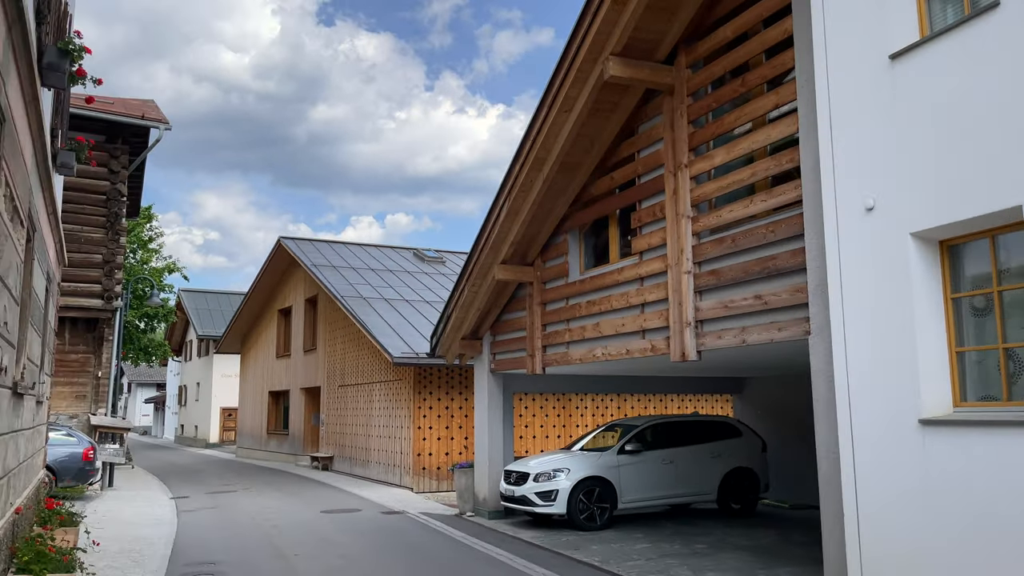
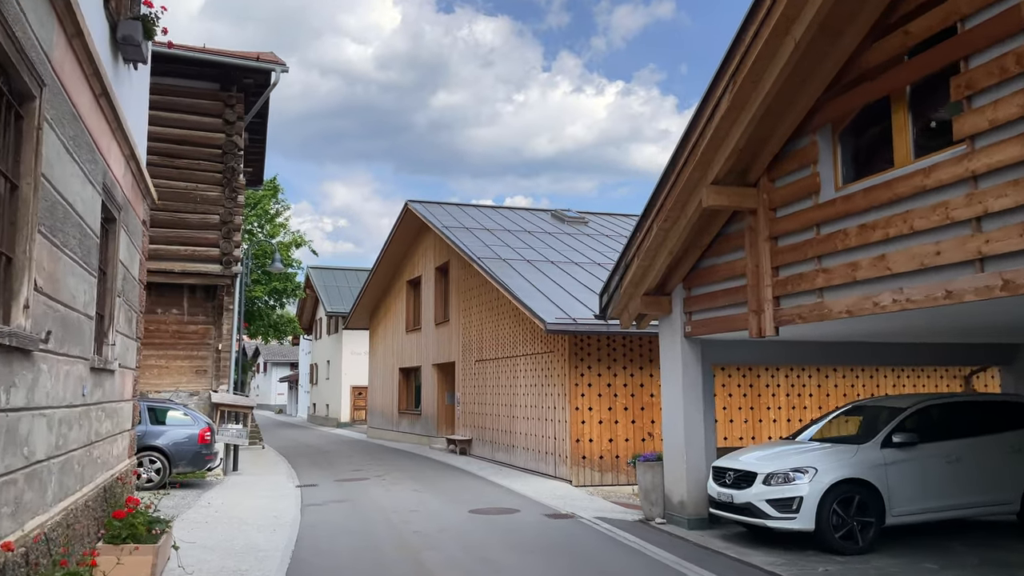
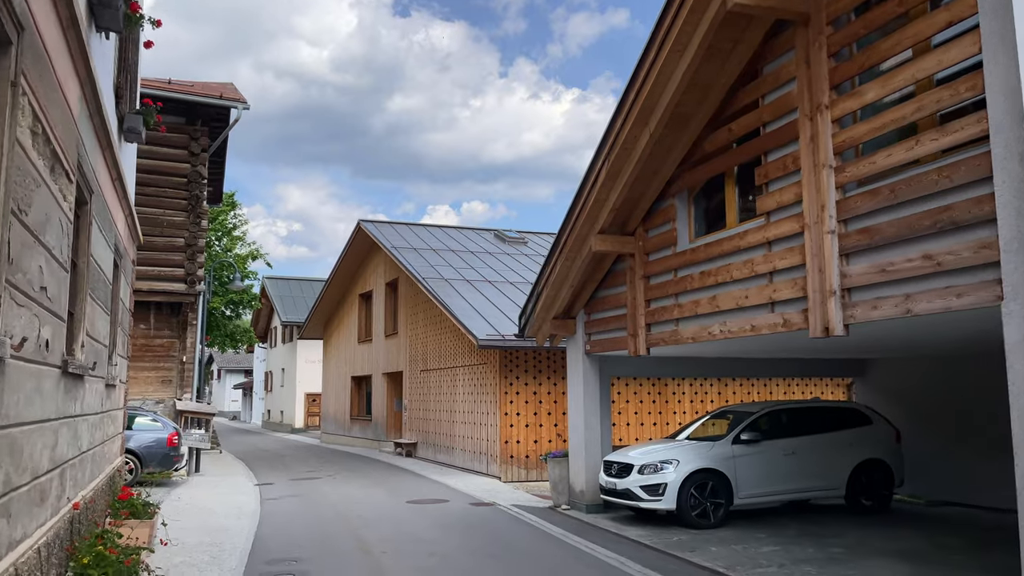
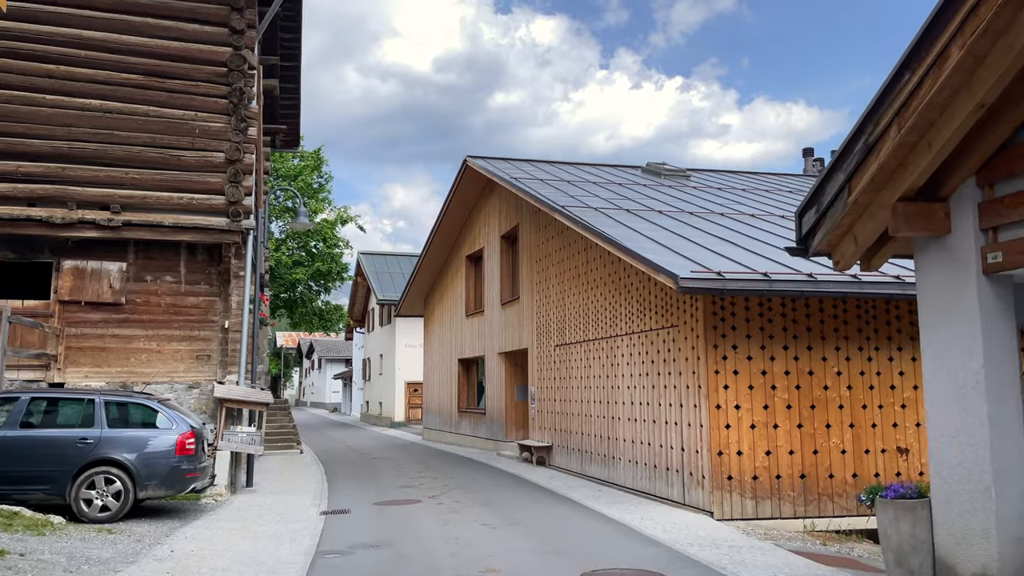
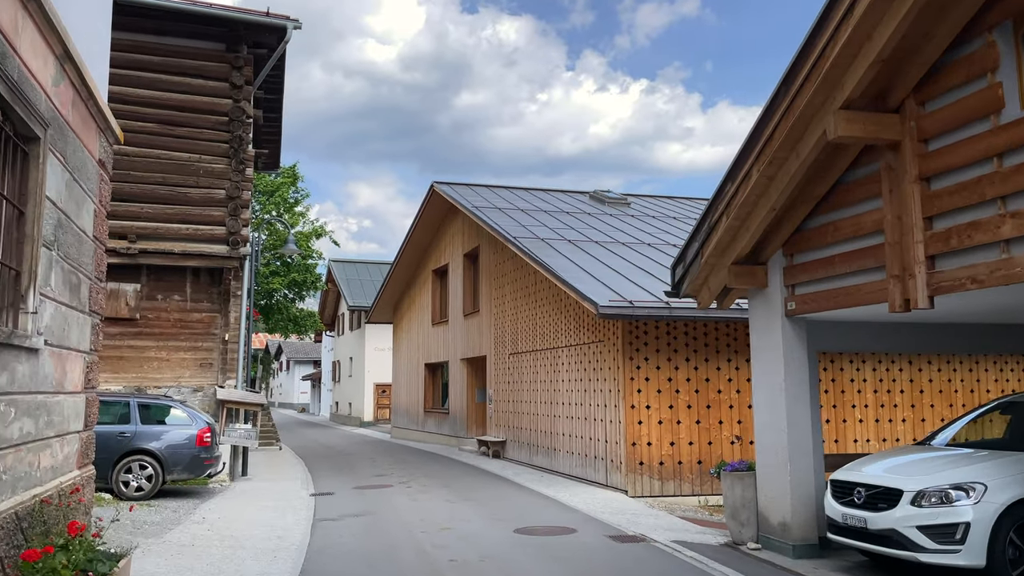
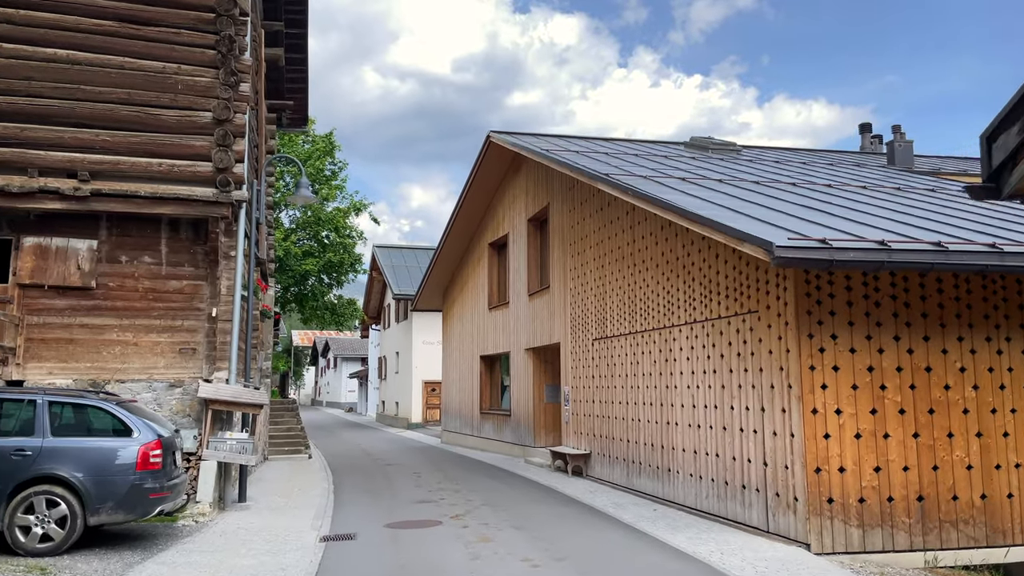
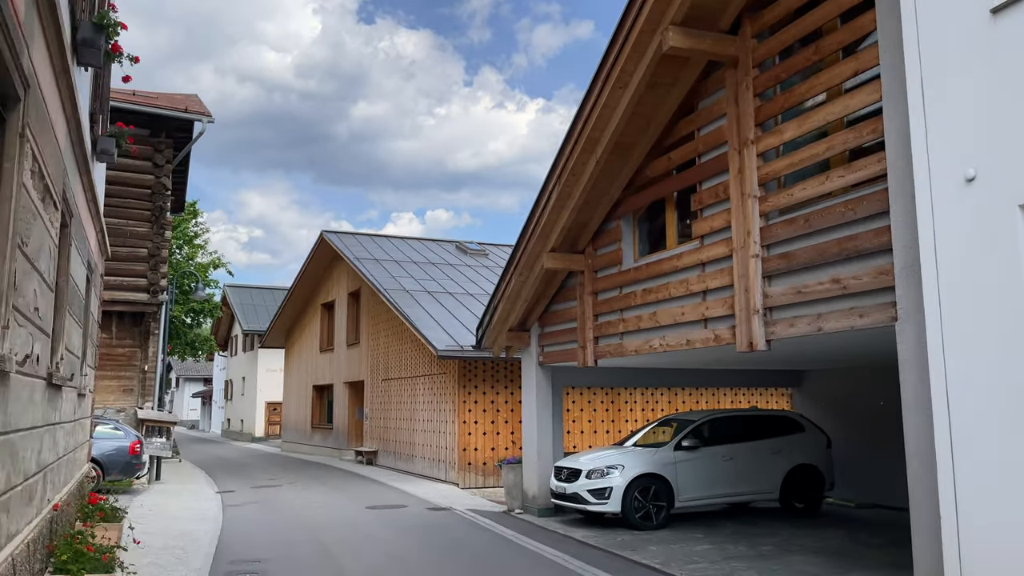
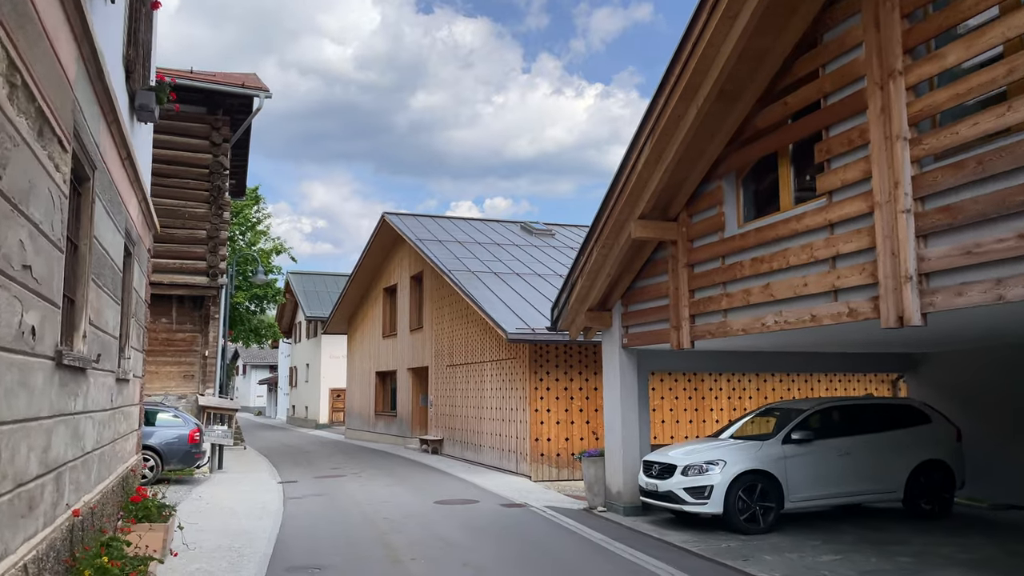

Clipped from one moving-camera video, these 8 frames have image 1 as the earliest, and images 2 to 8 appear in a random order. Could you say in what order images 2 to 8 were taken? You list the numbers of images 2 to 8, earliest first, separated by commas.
7, 3, 8, 2, 5, 4, 6
